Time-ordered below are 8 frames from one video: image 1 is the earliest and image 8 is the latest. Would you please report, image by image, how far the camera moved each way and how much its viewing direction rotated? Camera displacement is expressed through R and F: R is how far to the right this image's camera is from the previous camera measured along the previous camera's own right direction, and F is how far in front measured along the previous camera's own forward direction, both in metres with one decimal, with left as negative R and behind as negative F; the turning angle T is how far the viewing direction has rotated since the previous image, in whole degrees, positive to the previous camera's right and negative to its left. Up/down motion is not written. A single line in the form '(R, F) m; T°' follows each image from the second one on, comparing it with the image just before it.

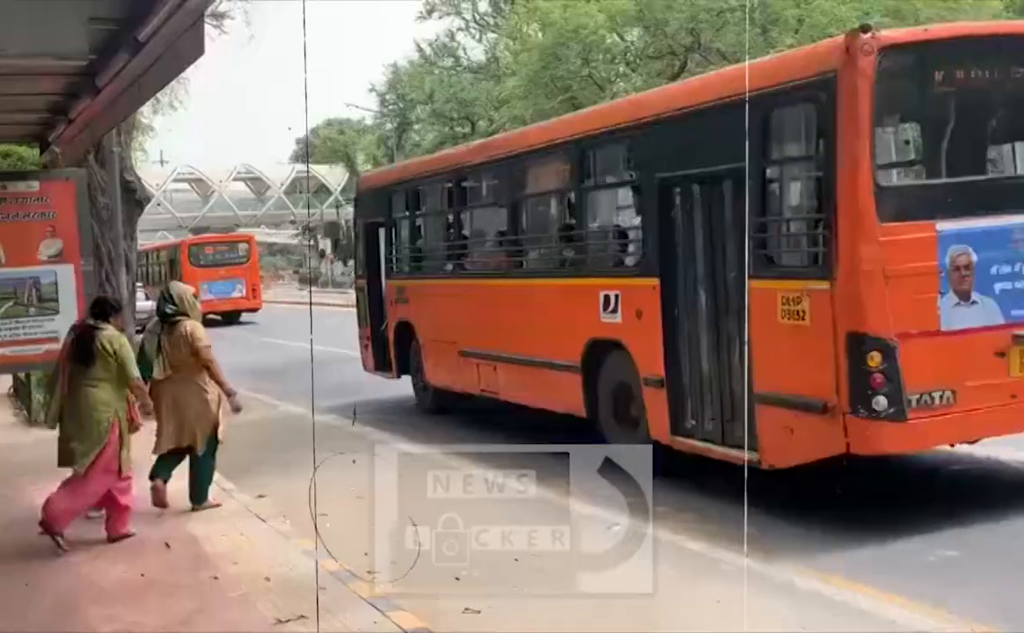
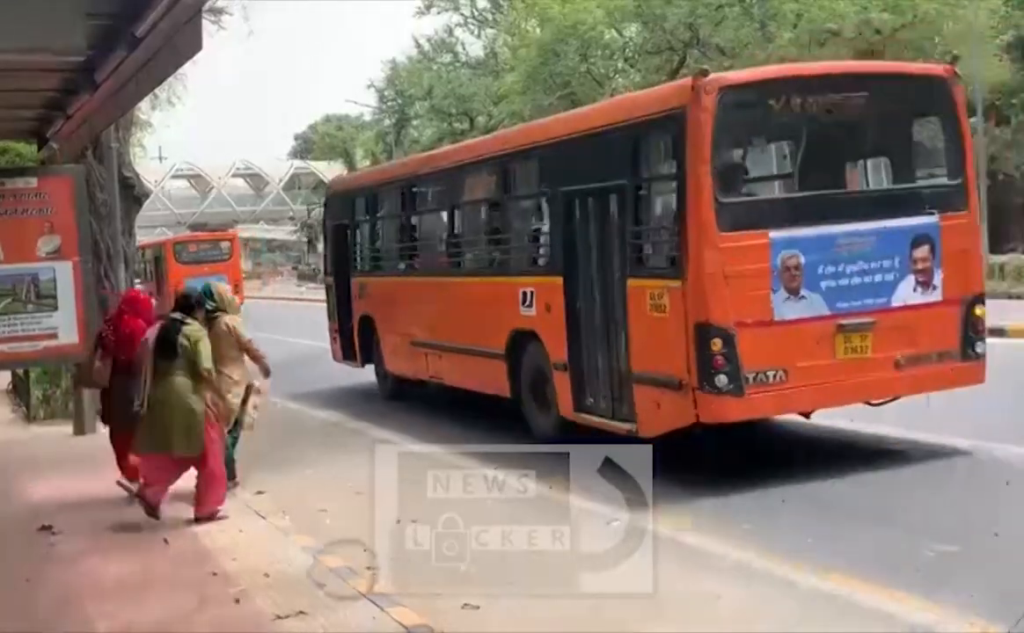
(0.0, 0.0) m; 0°
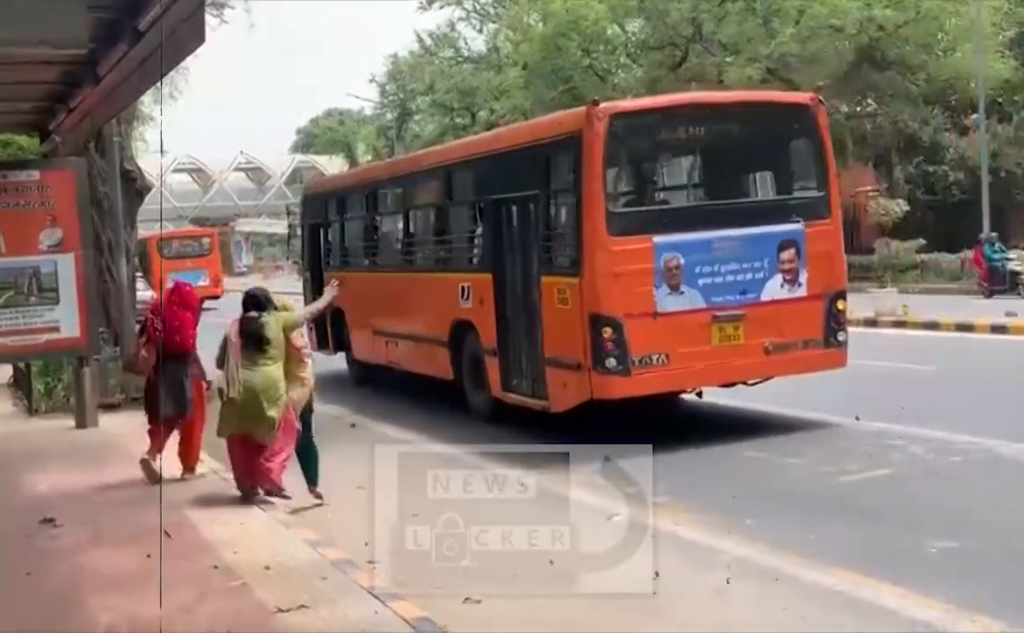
(0.0, 0.0) m; 0°
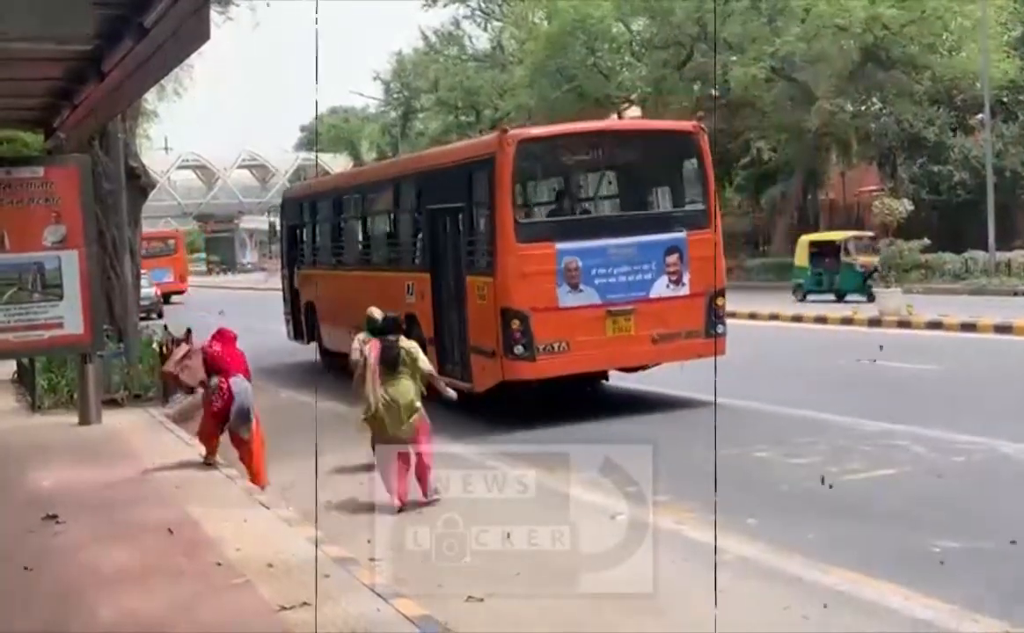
(0.0, 0.0) m; 0°
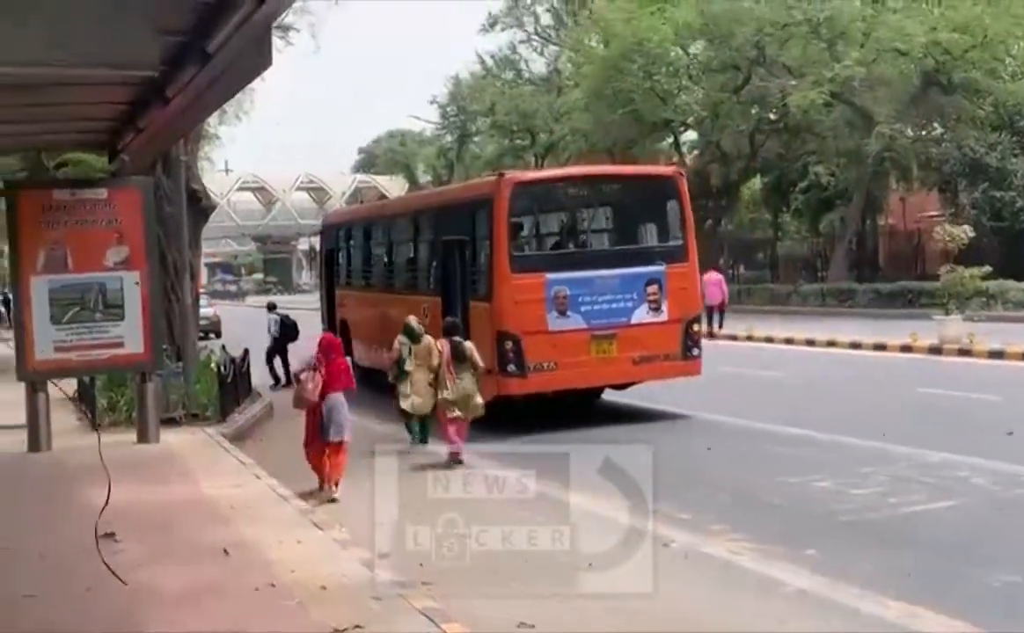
(-0.1, 0.0) m; -2°
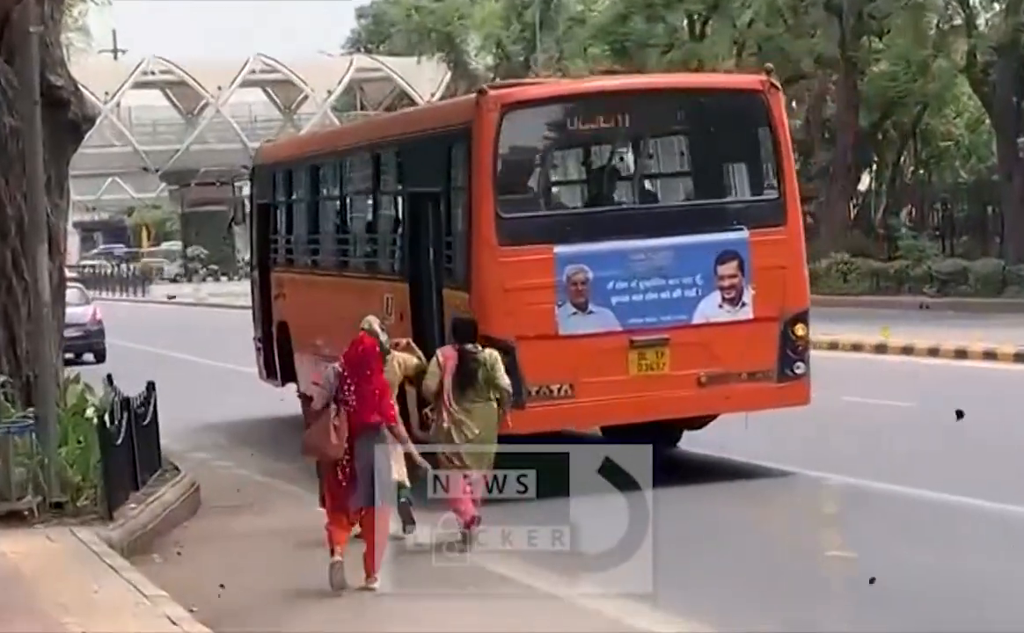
(-0.6, +4.8) m; -1°
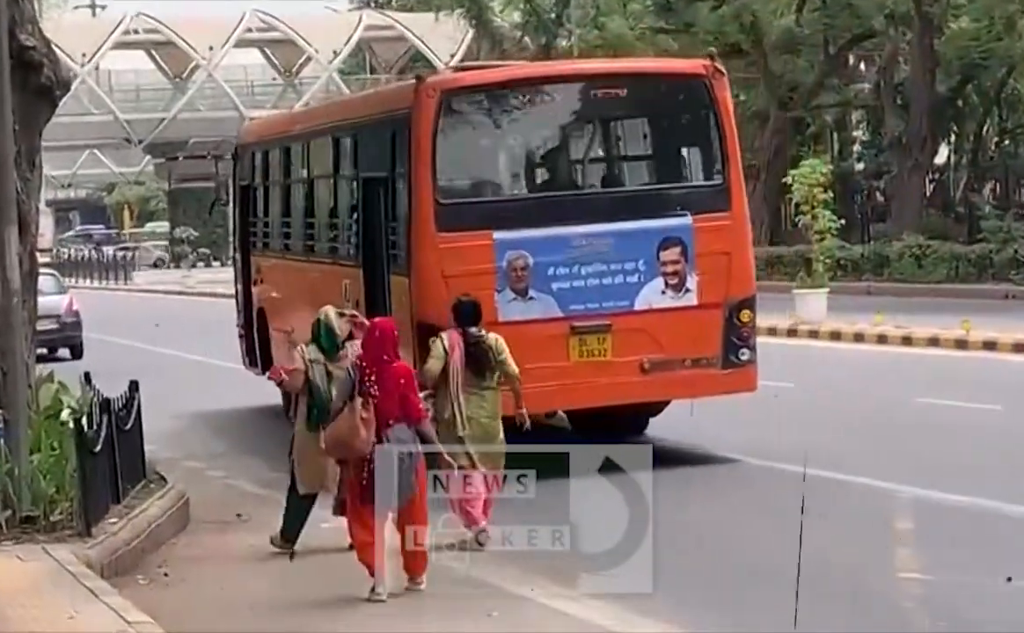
(-0.1, +0.6) m; 0°
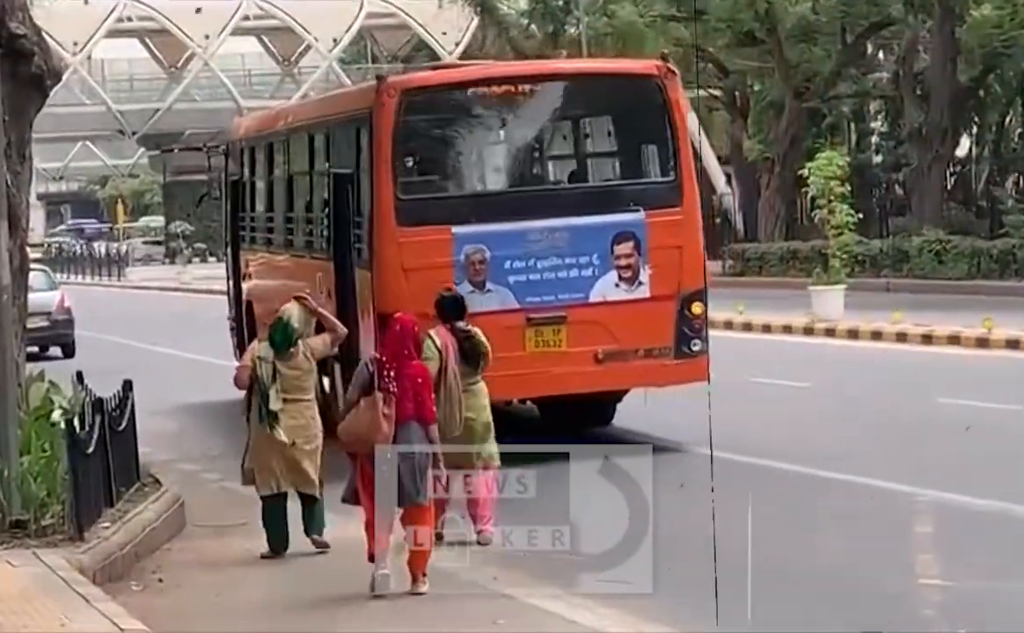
(0.0, +0.2) m; 0°
